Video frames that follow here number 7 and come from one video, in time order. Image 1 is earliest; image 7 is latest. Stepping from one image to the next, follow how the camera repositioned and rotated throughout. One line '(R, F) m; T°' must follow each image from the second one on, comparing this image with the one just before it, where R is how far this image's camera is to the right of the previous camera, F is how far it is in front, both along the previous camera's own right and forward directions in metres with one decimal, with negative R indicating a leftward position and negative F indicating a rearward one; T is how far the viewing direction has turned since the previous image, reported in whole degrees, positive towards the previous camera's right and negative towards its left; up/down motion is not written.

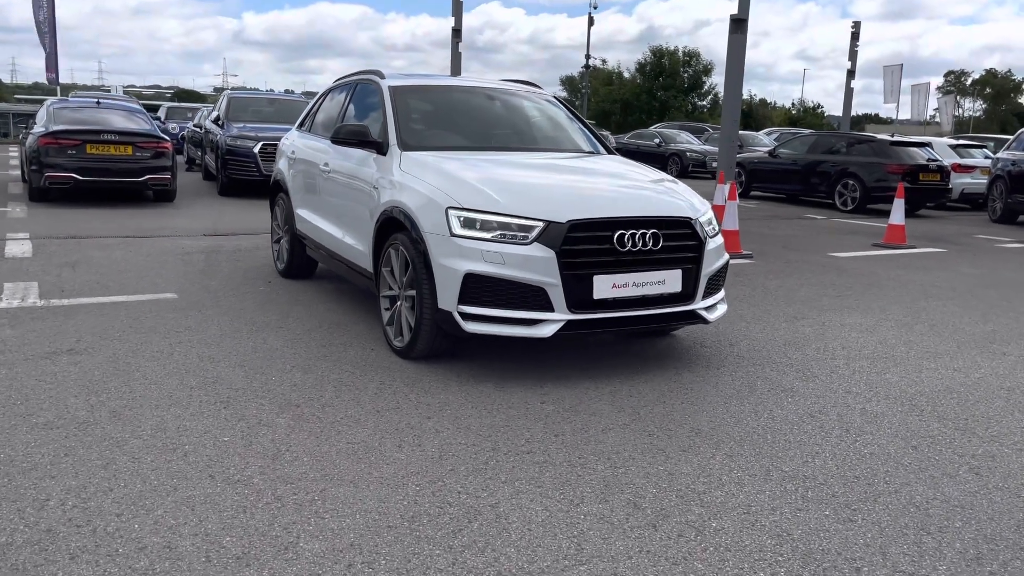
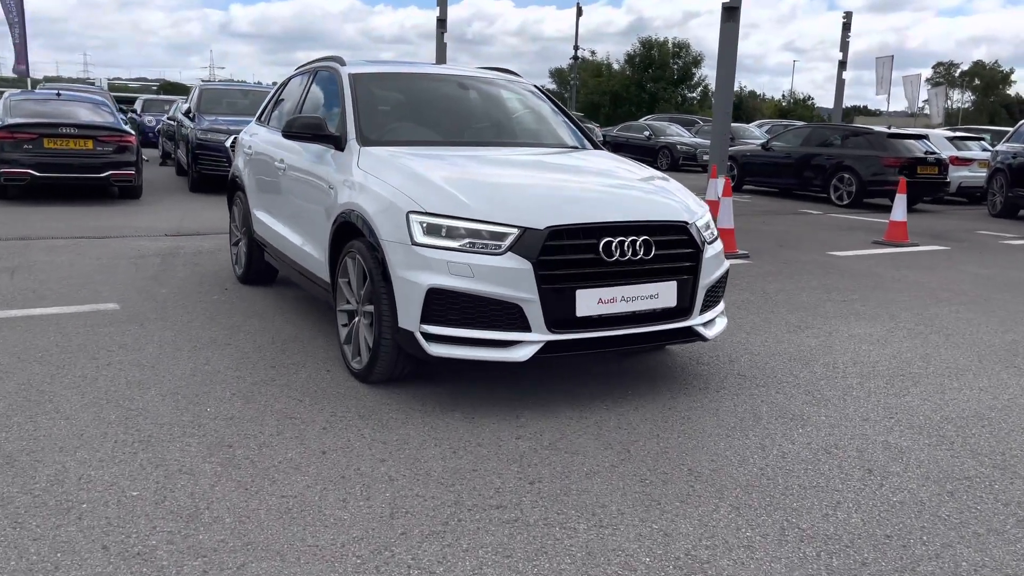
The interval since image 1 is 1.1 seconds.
(+0.1, +0.6) m; +1°
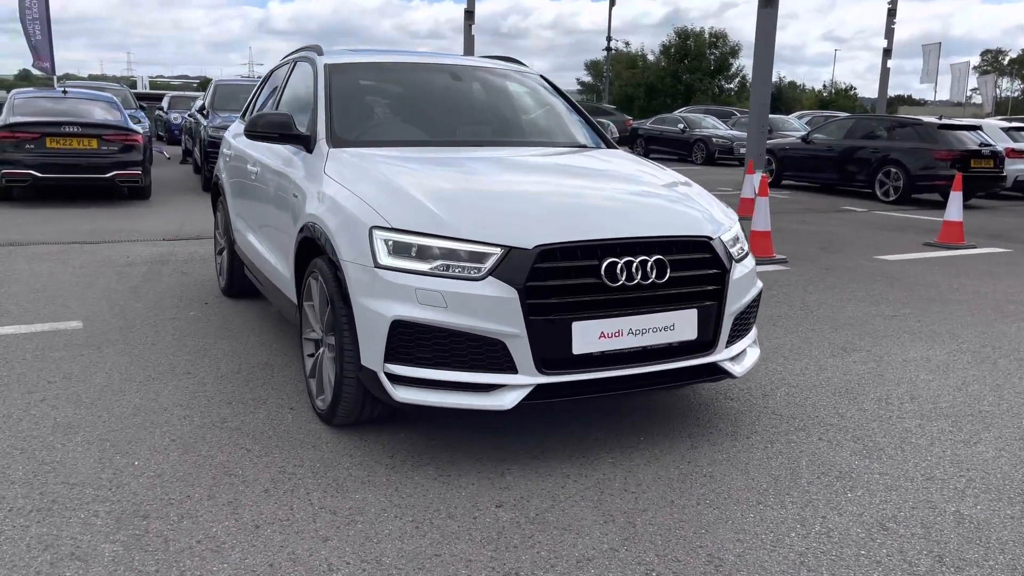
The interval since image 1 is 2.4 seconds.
(+0.2, +0.7) m; -2°
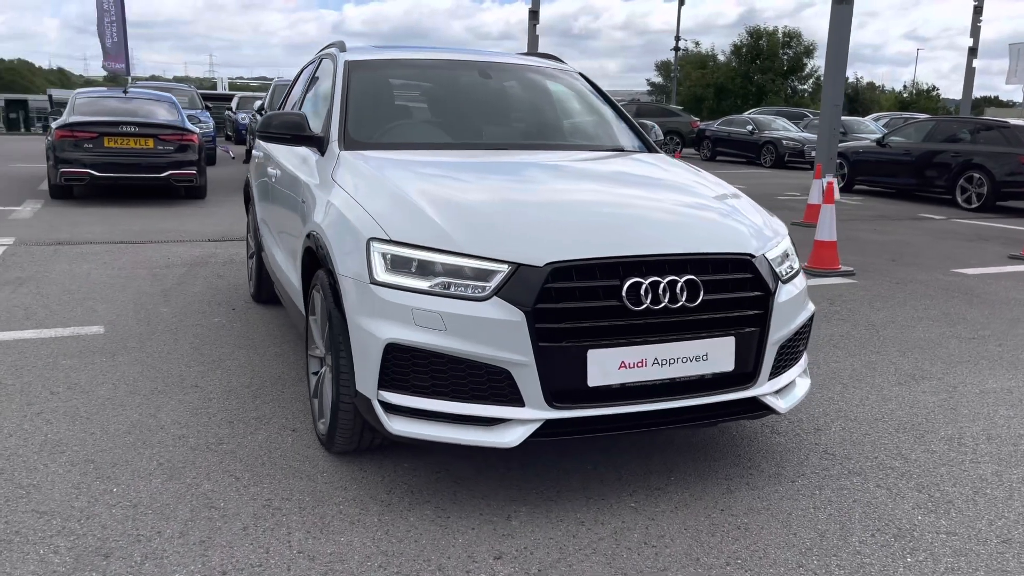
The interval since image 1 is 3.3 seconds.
(+0.2, +0.4) m; -4°
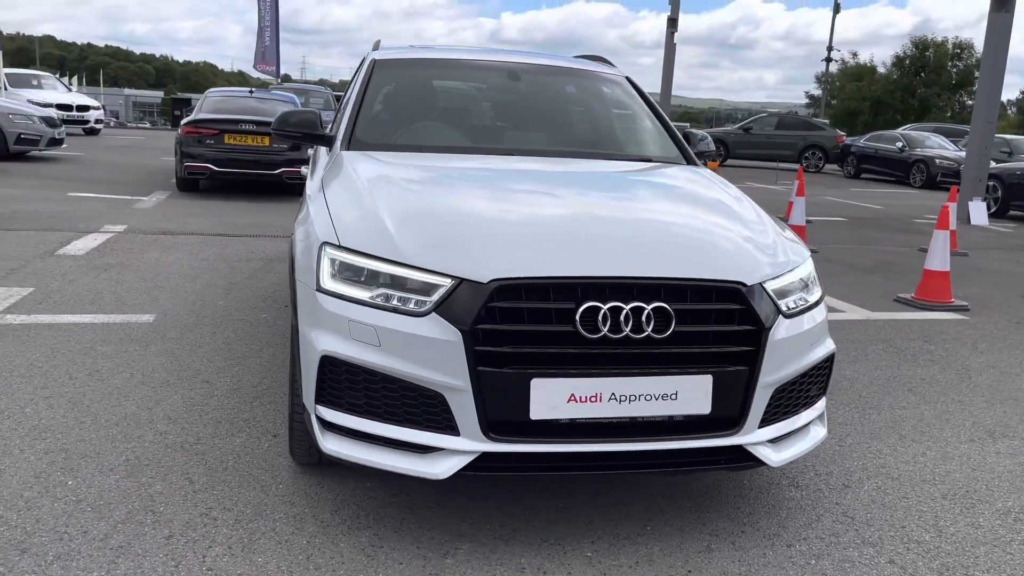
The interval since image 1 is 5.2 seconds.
(+0.6, +0.3) m; -9°
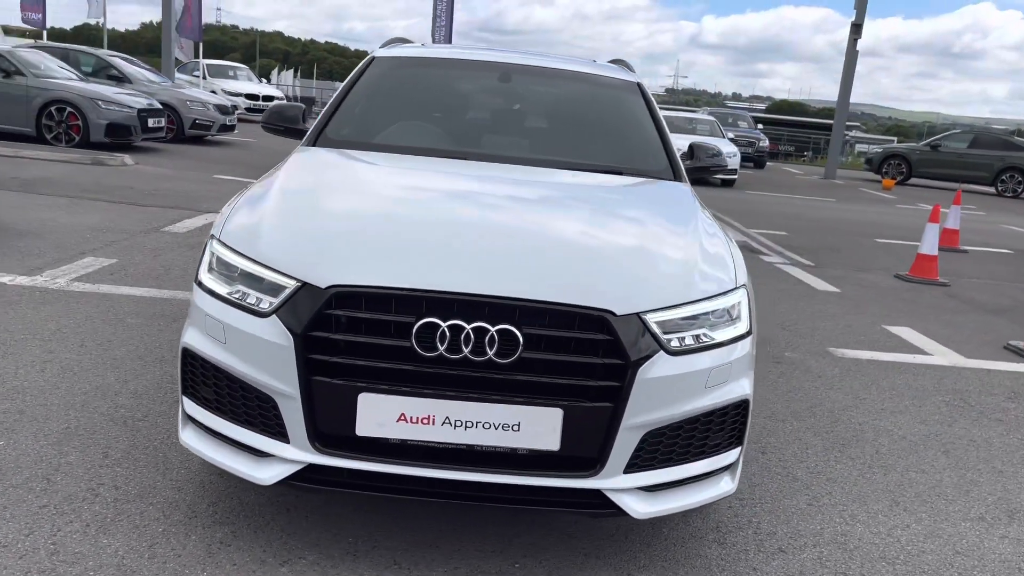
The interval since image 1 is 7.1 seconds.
(+0.9, +0.3) m; -12°
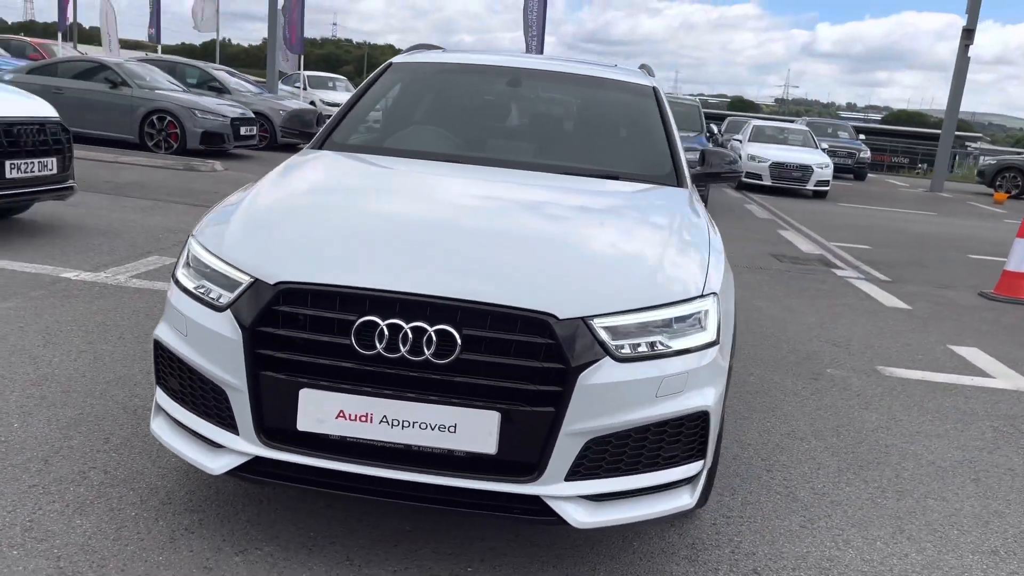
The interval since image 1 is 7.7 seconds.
(+0.5, 0.0) m; -7°
